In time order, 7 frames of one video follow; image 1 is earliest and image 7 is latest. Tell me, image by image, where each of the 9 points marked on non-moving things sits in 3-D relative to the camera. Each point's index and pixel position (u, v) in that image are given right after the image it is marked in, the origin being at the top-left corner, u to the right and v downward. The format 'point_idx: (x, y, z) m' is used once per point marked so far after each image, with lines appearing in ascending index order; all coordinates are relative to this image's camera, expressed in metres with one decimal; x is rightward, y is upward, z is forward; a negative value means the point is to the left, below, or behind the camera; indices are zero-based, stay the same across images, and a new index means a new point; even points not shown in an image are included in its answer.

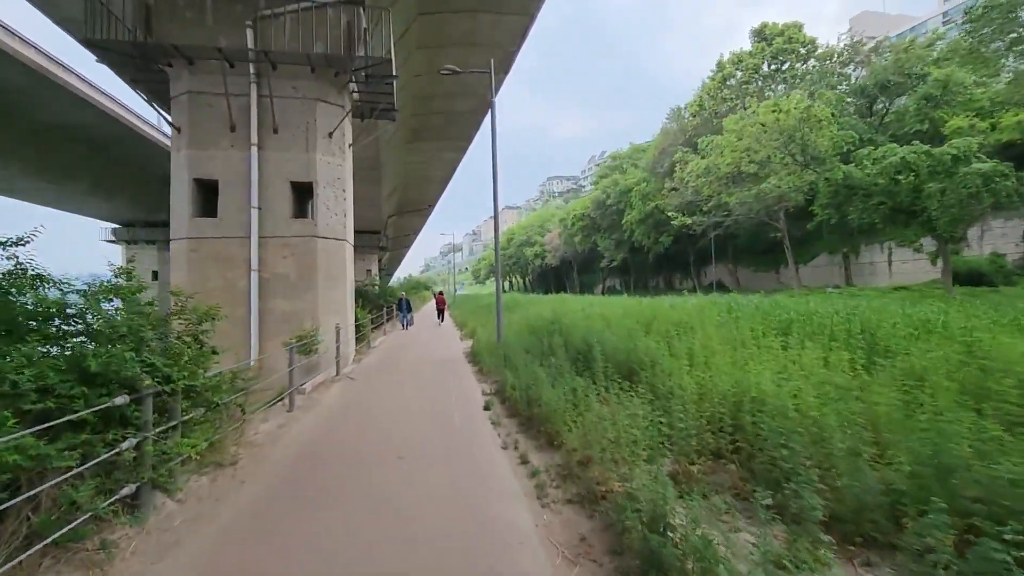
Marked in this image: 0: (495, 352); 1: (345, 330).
0: (-0.3, -1.4, +11.8) m
1: (-4.4, -1.1, +14.1) m
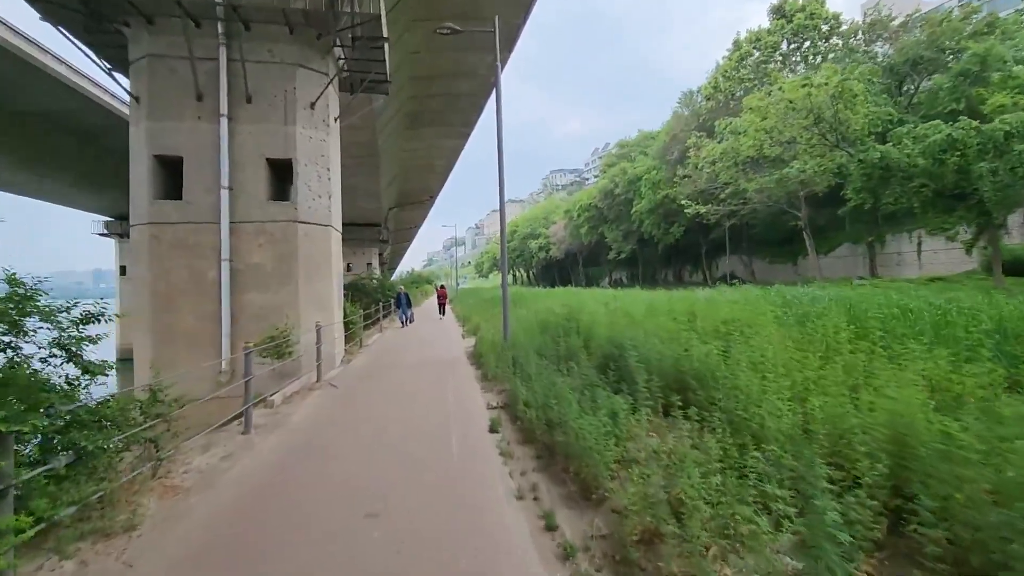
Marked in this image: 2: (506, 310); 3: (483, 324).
0: (-0.1, -1.3, +10.2) m
1: (-4.2, -0.9, +12.4) m
2: (-0.1, -0.5, +12.3) m
3: (-0.9, -1.3, +17.9) m
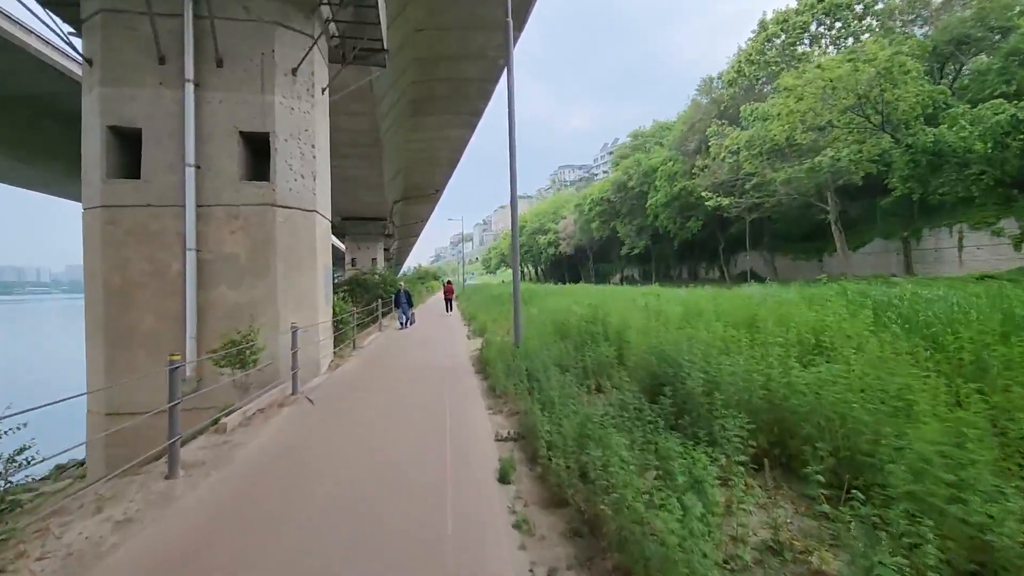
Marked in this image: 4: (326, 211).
0: (+0.1, -1.2, +8.5) m
1: (-4.0, -0.8, +10.8) m
2: (+0.1, -0.4, +10.6) m
3: (-0.6, -1.1, +16.2) m
4: (-4.1, +1.7, +11.6) m
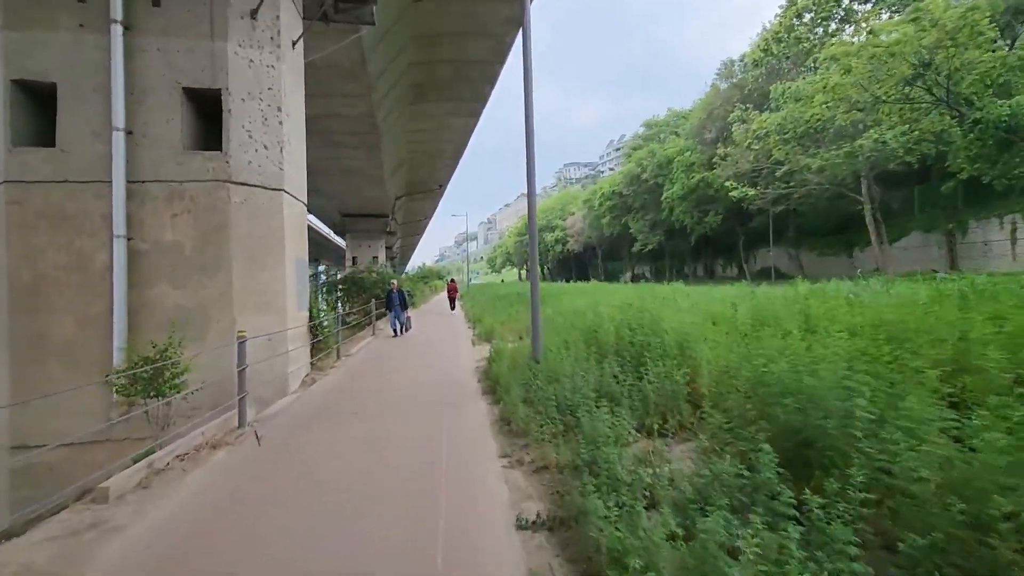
0: (+0.3, -1.1, +6.4) m
1: (-3.7, -0.8, +8.7) m
2: (+0.4, -0.3, +8.5) m
3: (-0.3, -1.1, +14.1) m
4: (-3.8, +1.7, +9.5) m
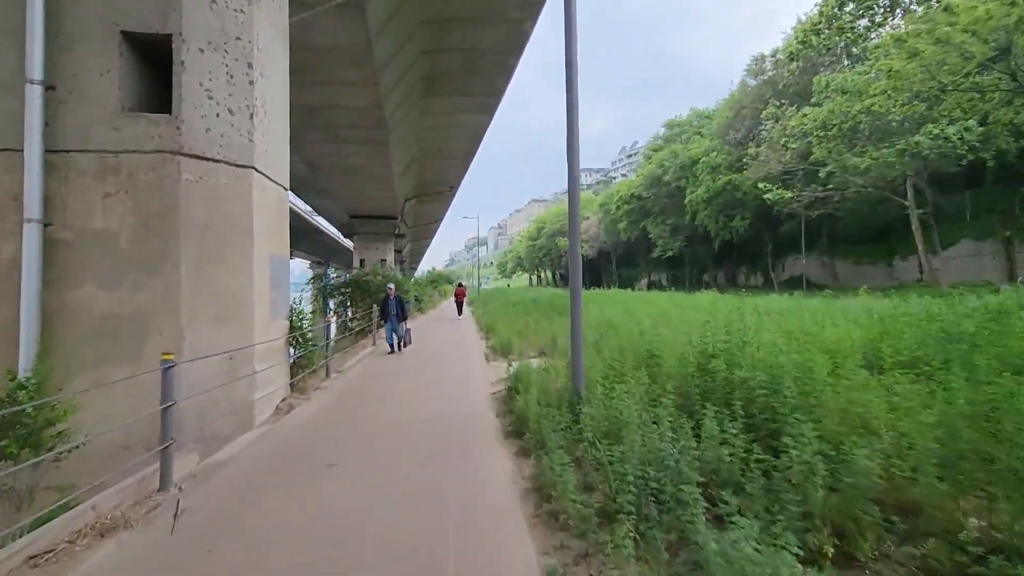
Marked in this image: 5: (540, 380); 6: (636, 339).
0: (+0.7, -1.2, +4.4) m
1: (-3.4, -0.8, +6.9) m
2: (+0.7, -0.5, +6.6) m
3: (+0.1, -1.2, +12.2) m
4: (-3.4, +1.7, +7.7) m
5: (+0.4, -1.2, +7.1) m
6: (+2.0, -0.8, +8.3) m
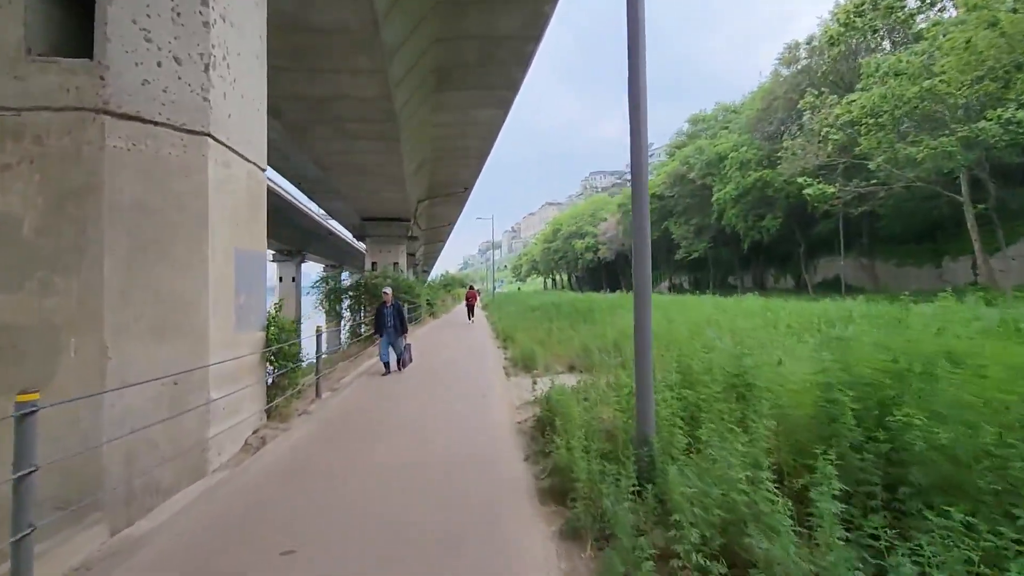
0: (+0.9, -1.2, +2.7) m
1: (-3.0, -0.9, +5.3) m
2: (+1.1, -0.5, +4.9) m
3: (+0.6, -1.3, +10.5) m
4: (-3.1, +1.6, +6.1) m
5: (+0.7, -1.3, +5.4) m
6: (+2.3, -0.8, +6.6) m
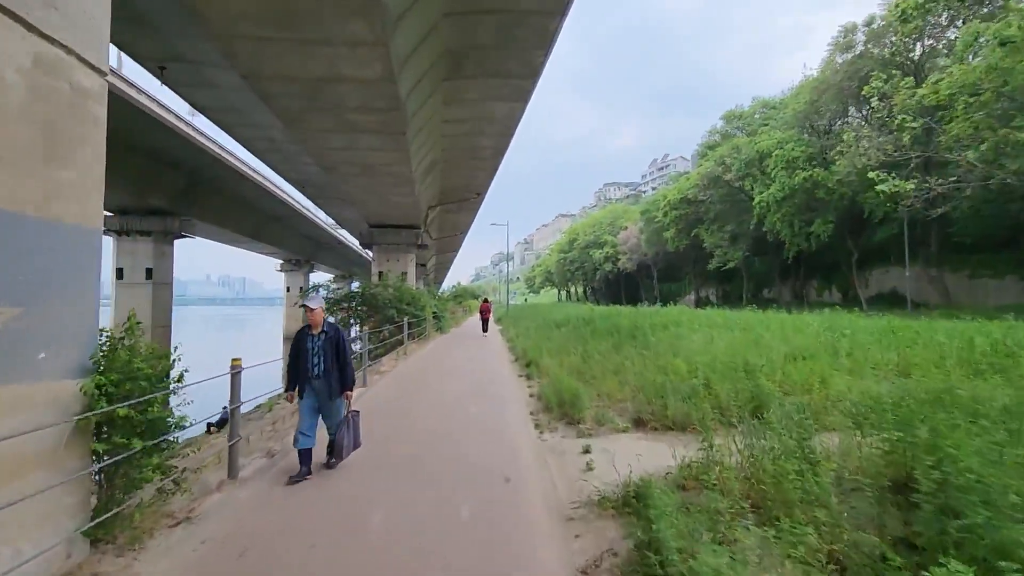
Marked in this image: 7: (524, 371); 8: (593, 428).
0: (+1.2, -1.2, -0.6) m
1: (-2.7, -0.9, +2.1) m
2: (+1.4, -0.5, +1.6) m
3: (+1.0, -1.5, +7.2) m
4: (-2.7, +1.6, +3.0) m
5: (+1.0, -1.3, +2.1) m
6: (+2.7, -0.9, +3.3) m
7: (+0.3, -1.8, +11.8) m
8: (+1.0, -1.6, +6.3) m
